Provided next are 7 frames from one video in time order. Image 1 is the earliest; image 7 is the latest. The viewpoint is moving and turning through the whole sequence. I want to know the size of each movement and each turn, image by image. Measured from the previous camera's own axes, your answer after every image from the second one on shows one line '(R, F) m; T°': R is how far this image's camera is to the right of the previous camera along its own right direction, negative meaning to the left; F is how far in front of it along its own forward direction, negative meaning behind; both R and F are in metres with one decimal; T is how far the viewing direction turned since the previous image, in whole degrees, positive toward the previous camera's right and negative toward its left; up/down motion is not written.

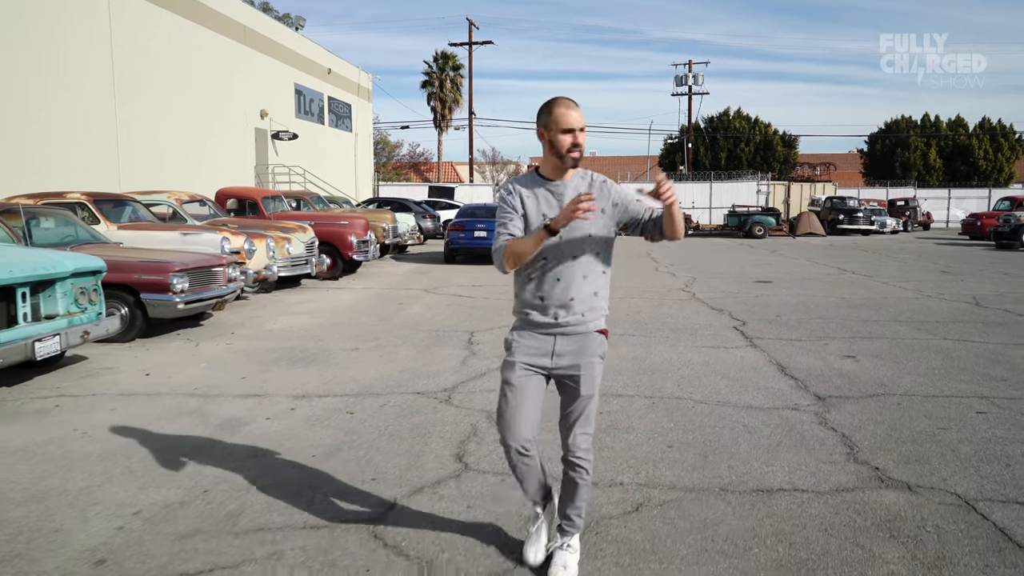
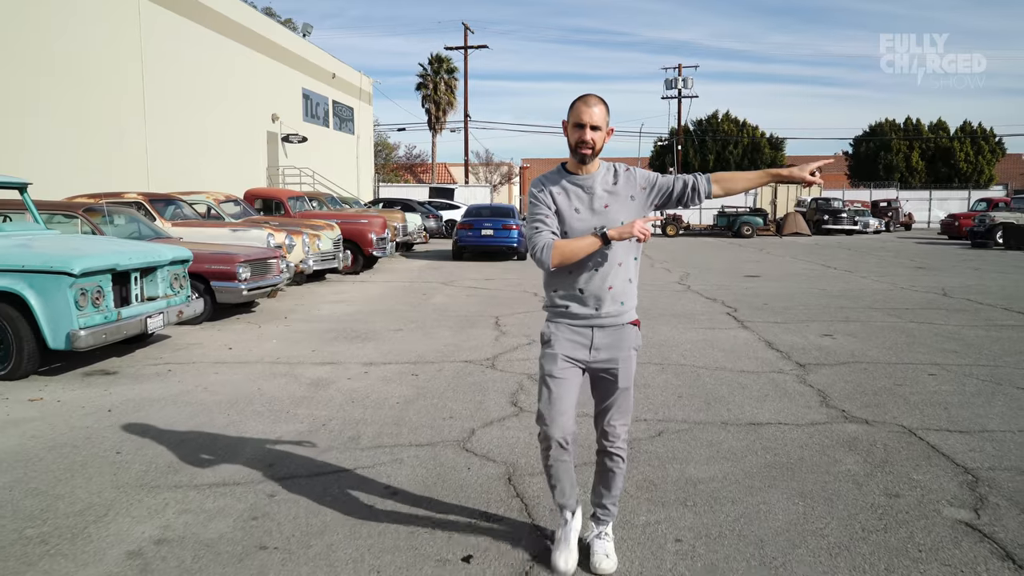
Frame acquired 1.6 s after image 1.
(-0.4, -1.1) m; +1°
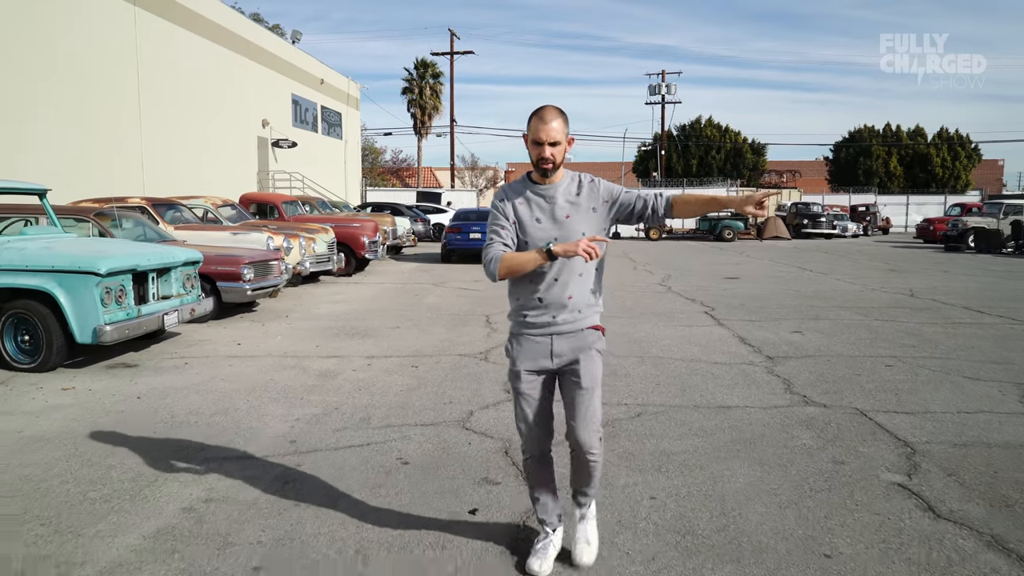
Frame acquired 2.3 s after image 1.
(-0.1, -0.5) m; +1°
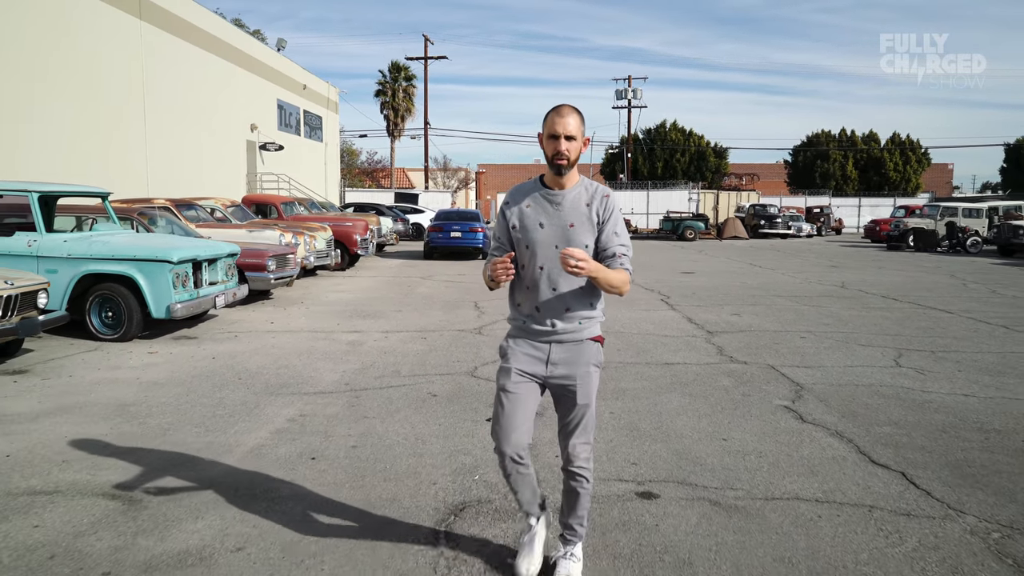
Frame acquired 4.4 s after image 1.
(-0.2, -1.7) m; +2°
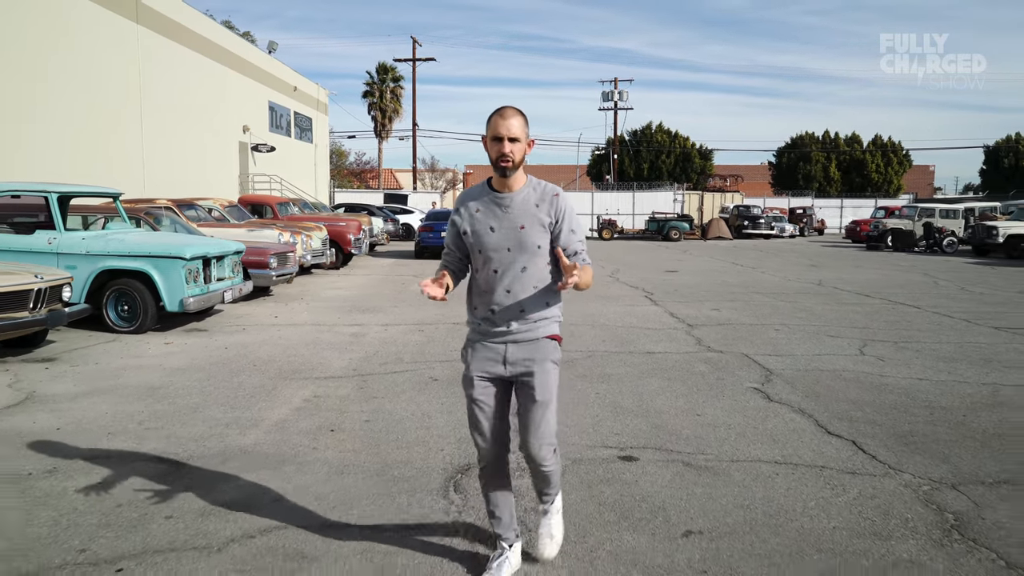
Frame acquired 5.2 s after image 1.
(-0.1, -0.6) m; +1°
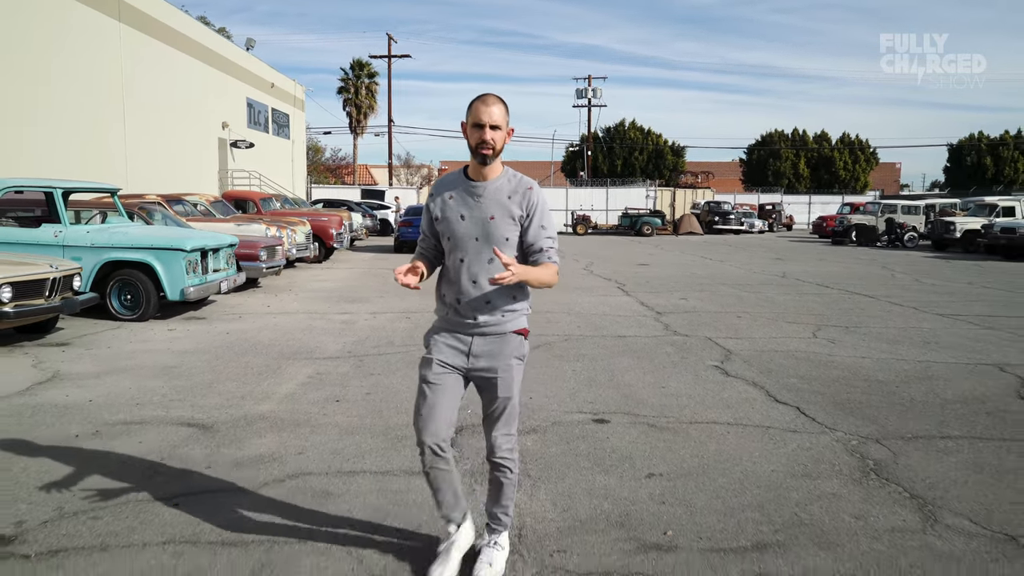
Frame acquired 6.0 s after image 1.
(-0.1, -0.6) m; +2°
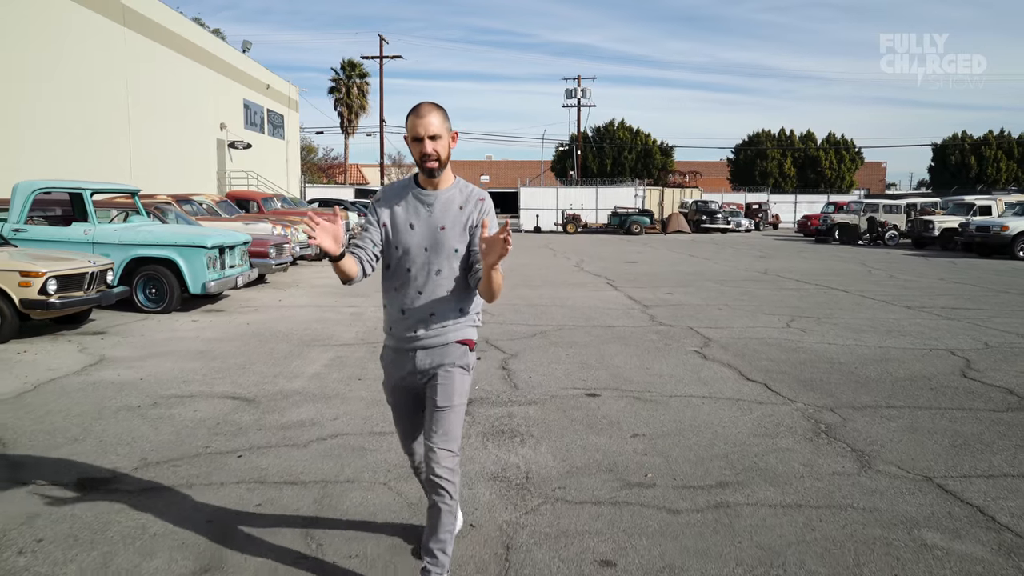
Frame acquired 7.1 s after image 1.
(-0.1, -0.7) m; +1°
